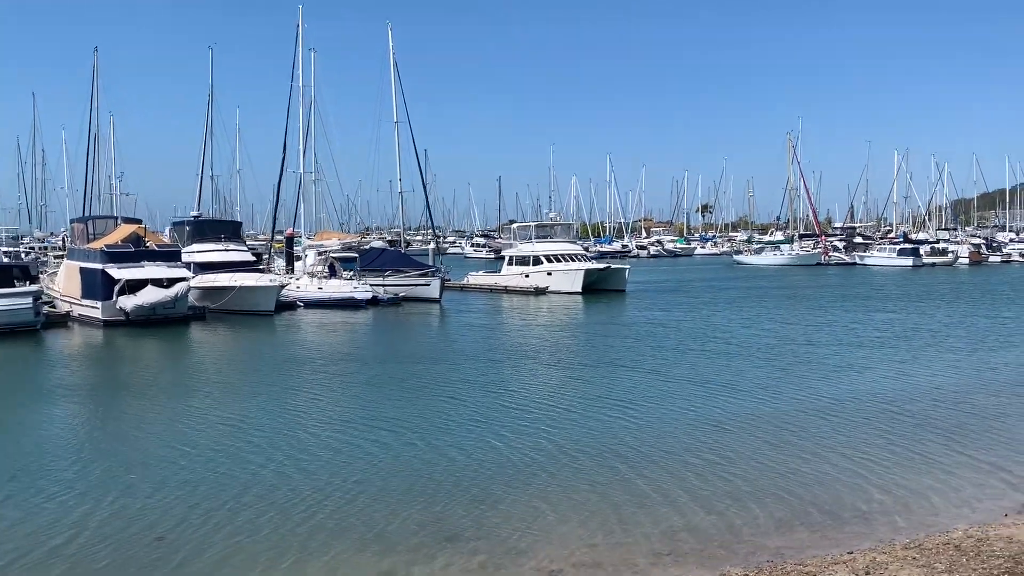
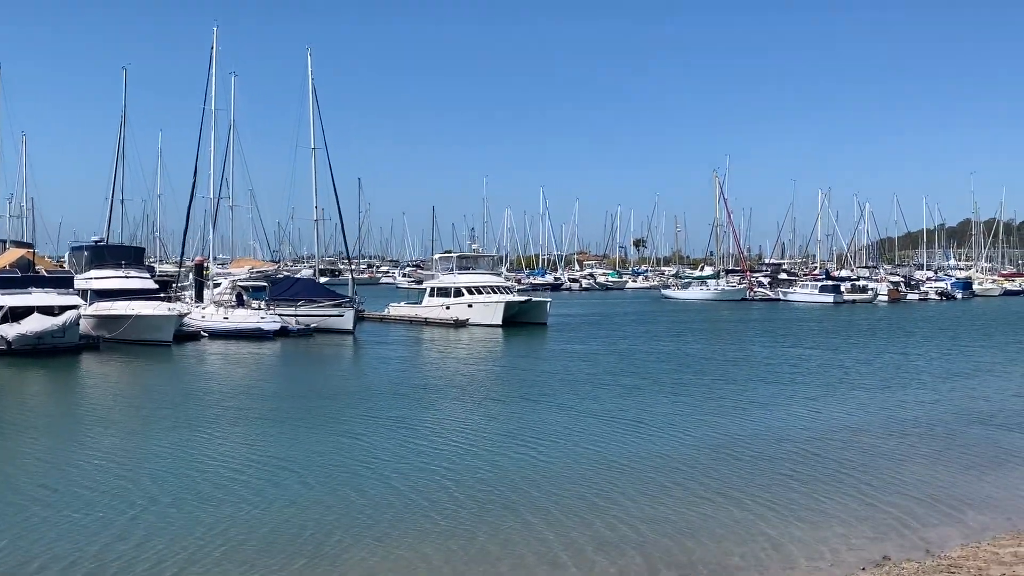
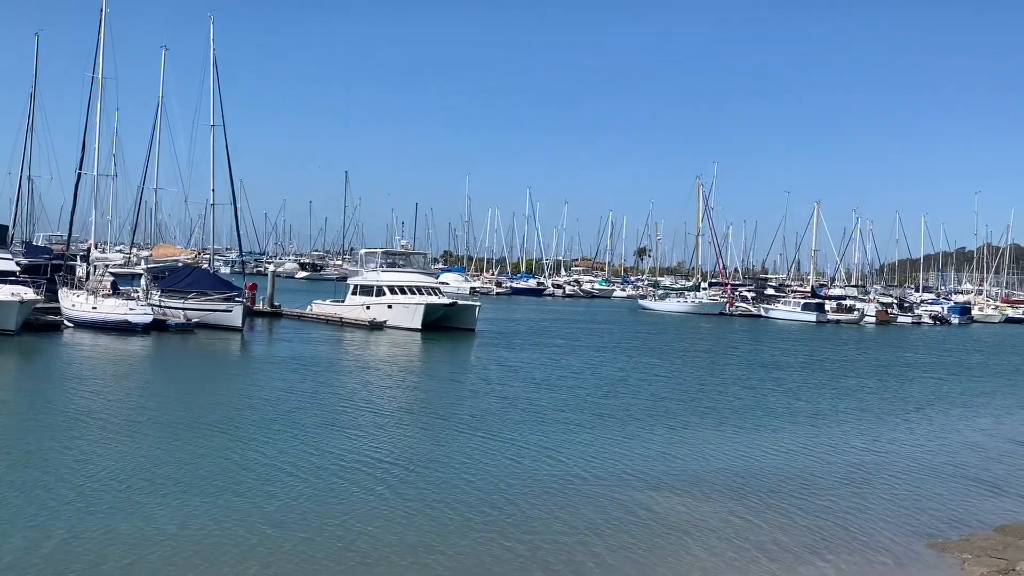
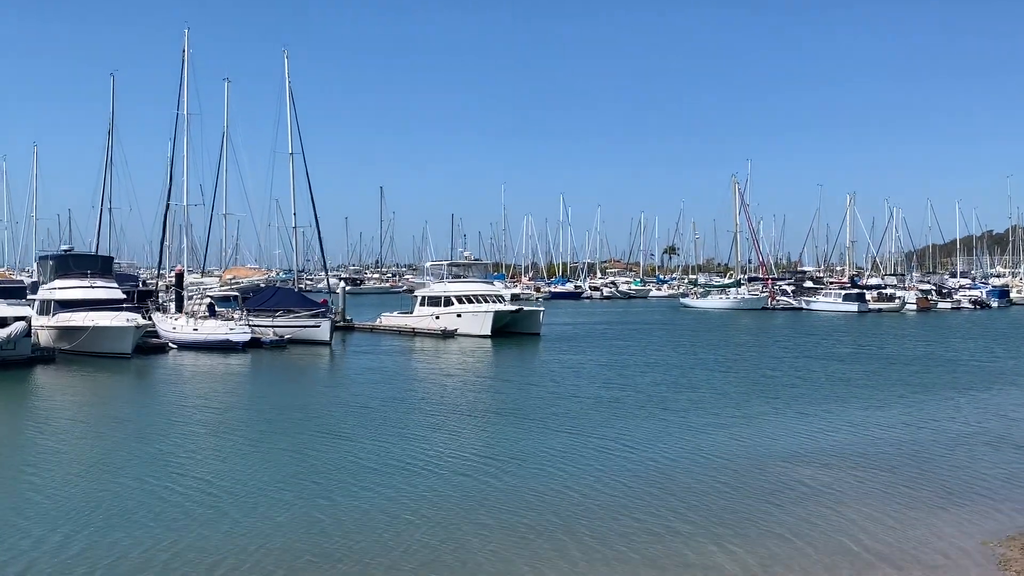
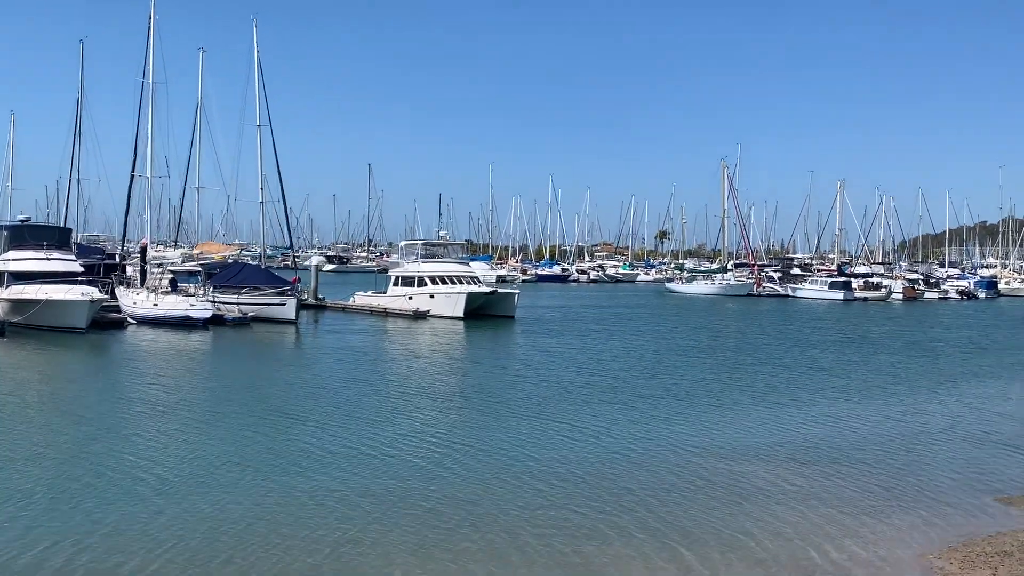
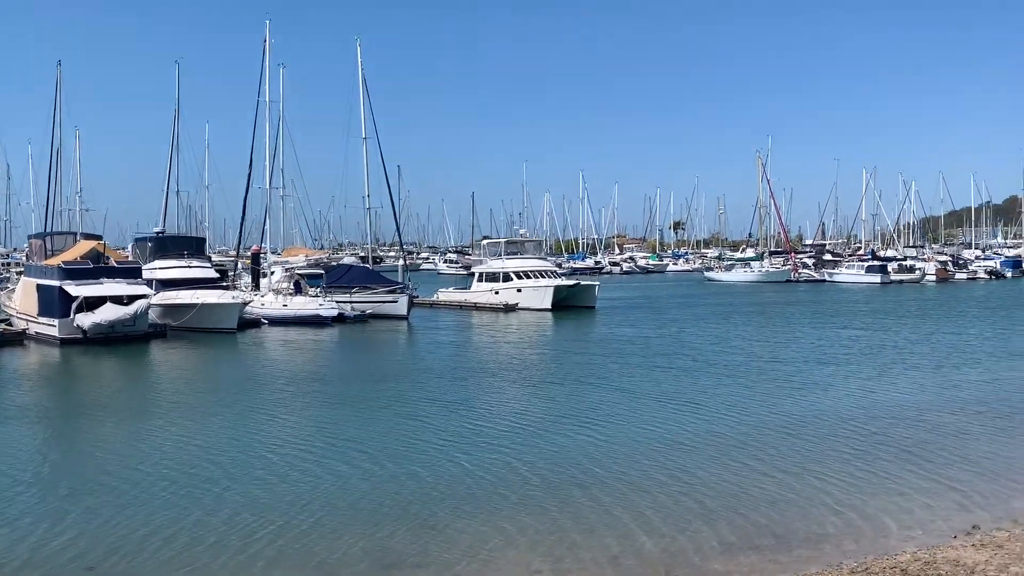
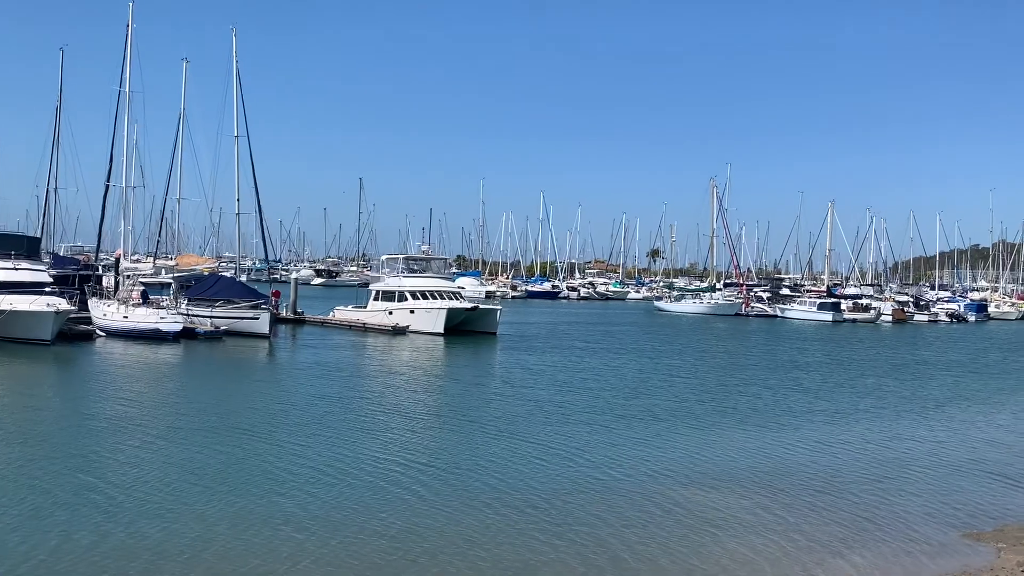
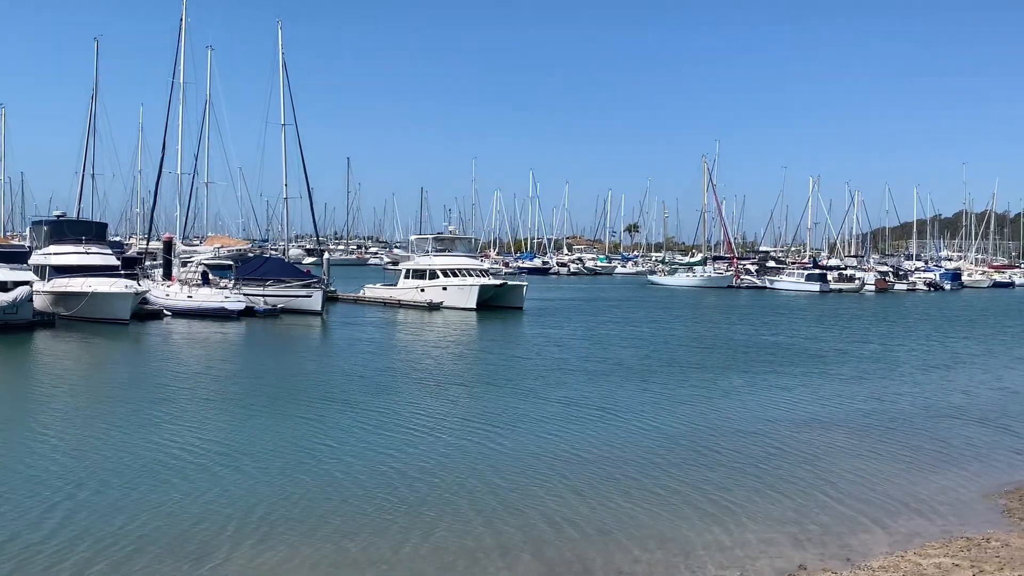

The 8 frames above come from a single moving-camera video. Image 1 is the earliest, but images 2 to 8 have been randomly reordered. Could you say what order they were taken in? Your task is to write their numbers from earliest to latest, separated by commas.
6, 2, 8, 4, 5, 7, 3
